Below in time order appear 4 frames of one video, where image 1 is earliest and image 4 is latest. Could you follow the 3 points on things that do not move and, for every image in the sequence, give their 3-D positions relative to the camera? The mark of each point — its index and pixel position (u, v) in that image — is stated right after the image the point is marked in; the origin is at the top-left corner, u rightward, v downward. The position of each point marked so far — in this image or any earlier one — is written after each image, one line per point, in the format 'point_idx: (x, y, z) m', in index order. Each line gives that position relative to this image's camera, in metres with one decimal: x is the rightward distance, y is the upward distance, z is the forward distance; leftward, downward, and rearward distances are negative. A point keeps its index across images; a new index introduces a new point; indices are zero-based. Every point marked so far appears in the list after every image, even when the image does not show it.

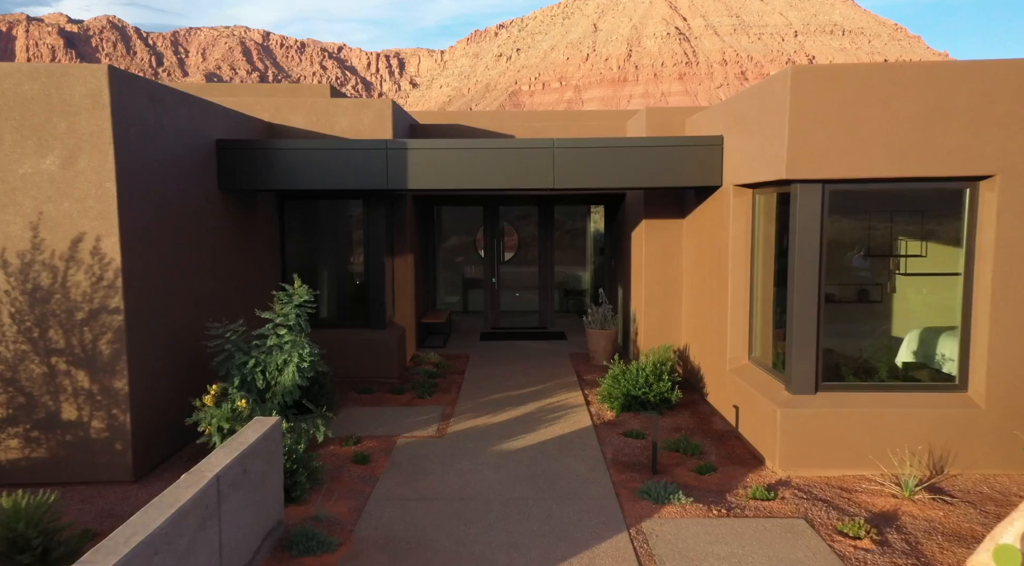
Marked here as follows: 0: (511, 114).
0: (0.0, +2.3, +9.1) m
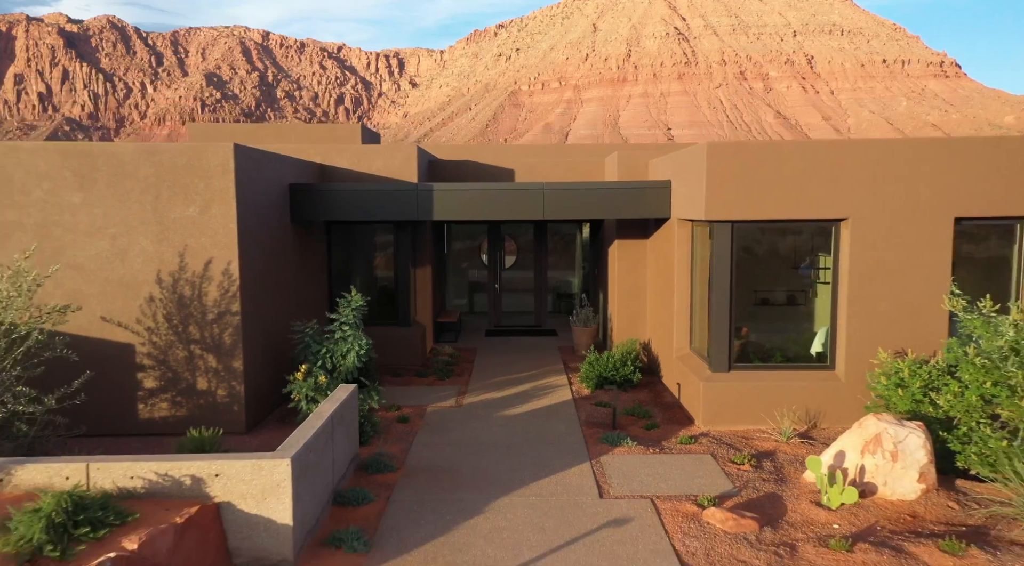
0: (0.0, +2.2, +10.9) m
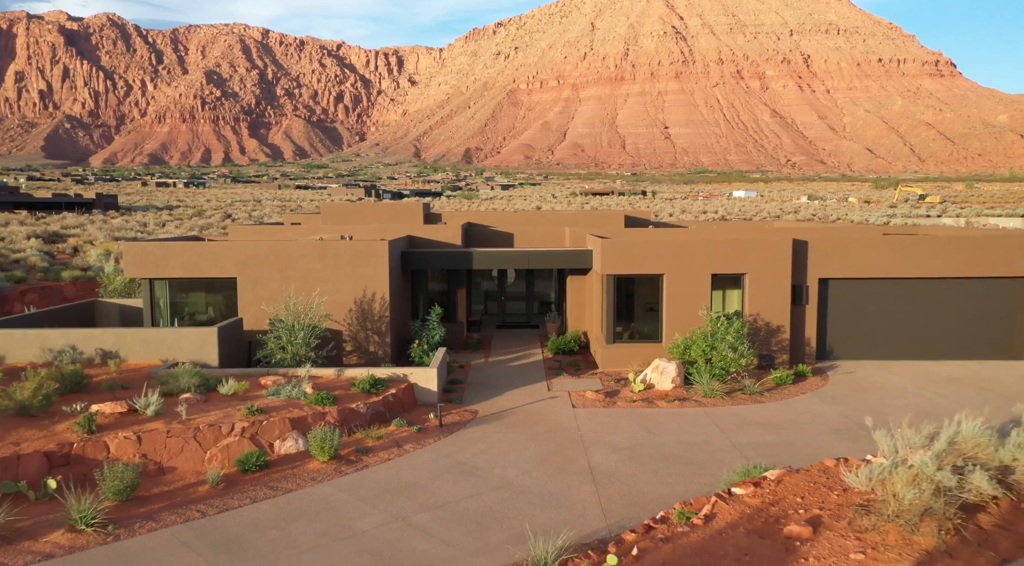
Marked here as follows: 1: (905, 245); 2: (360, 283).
0: (0.0, +1.8, +18.3) m
1: (+8.0, +0.7, +13.5) m
2: (-3.0, 0.0, +13.3) m
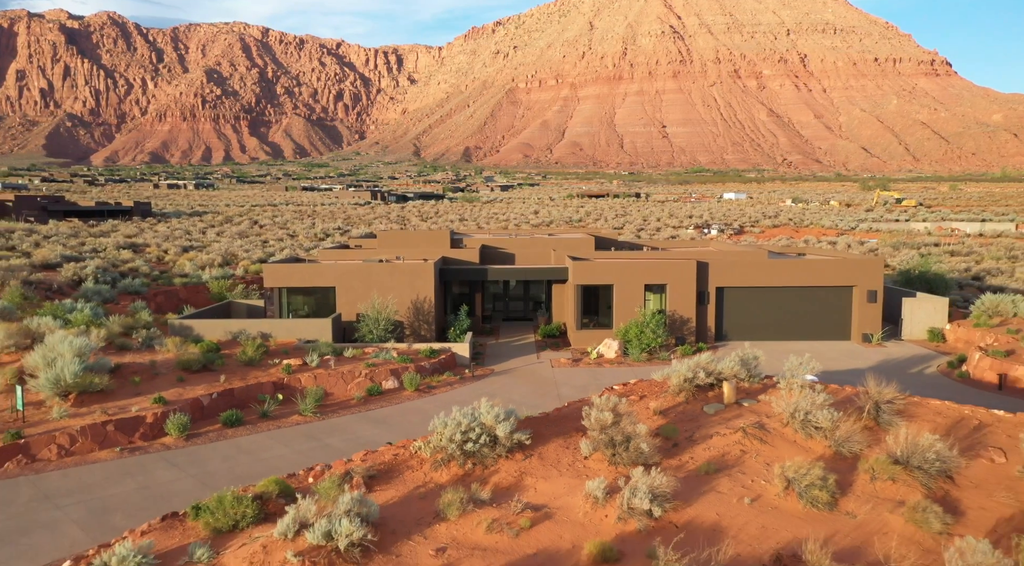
0: (0.0, +1.6, +25.3) m
1: (+8.1, +0.5, +20.6) m
2: (-3.0, -0.2, +20.4) m
